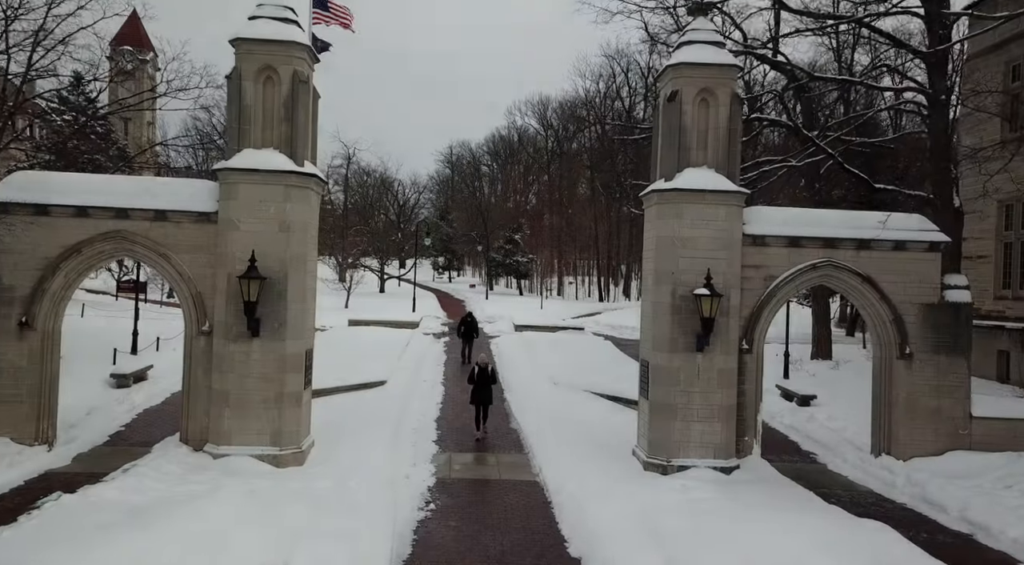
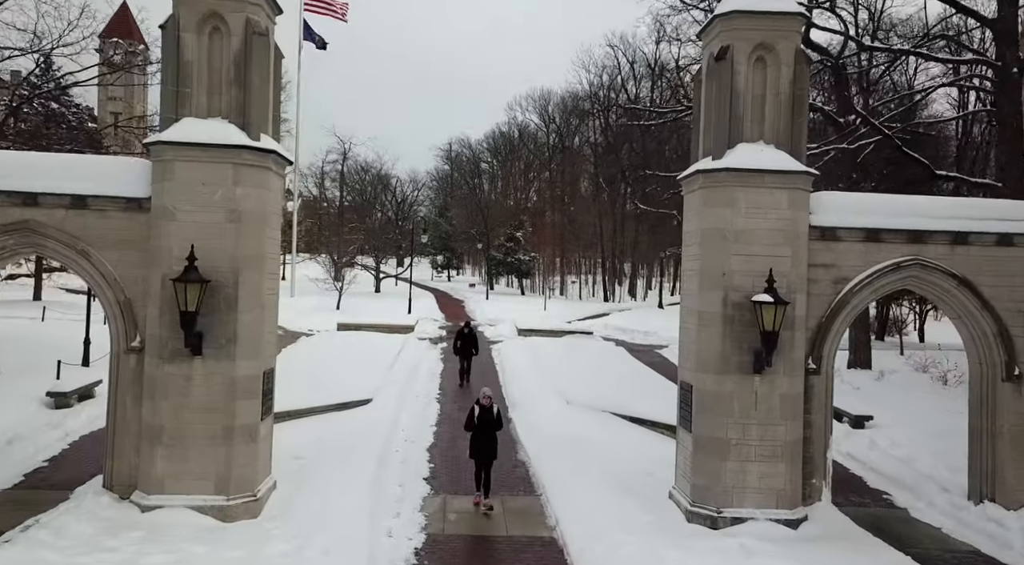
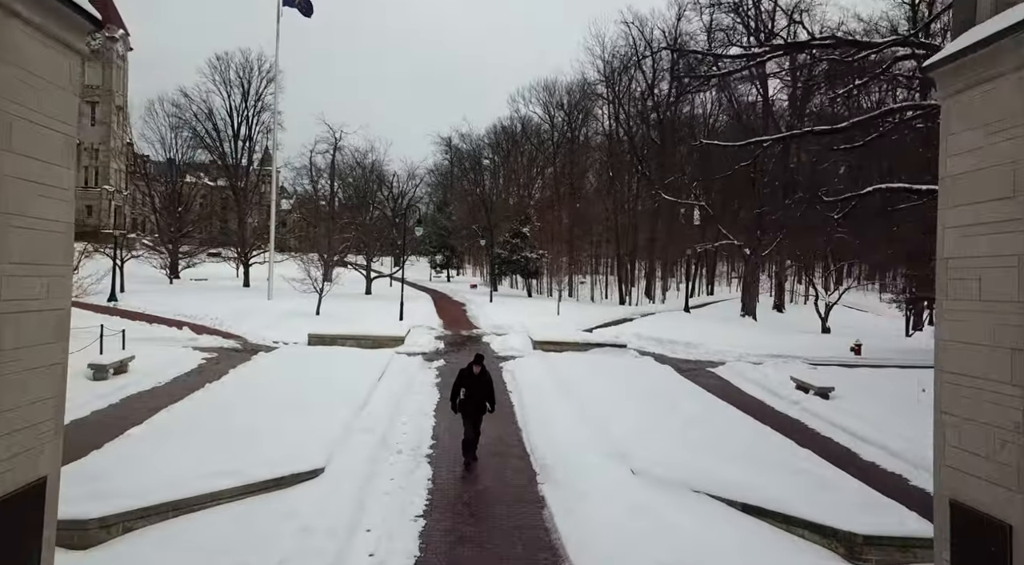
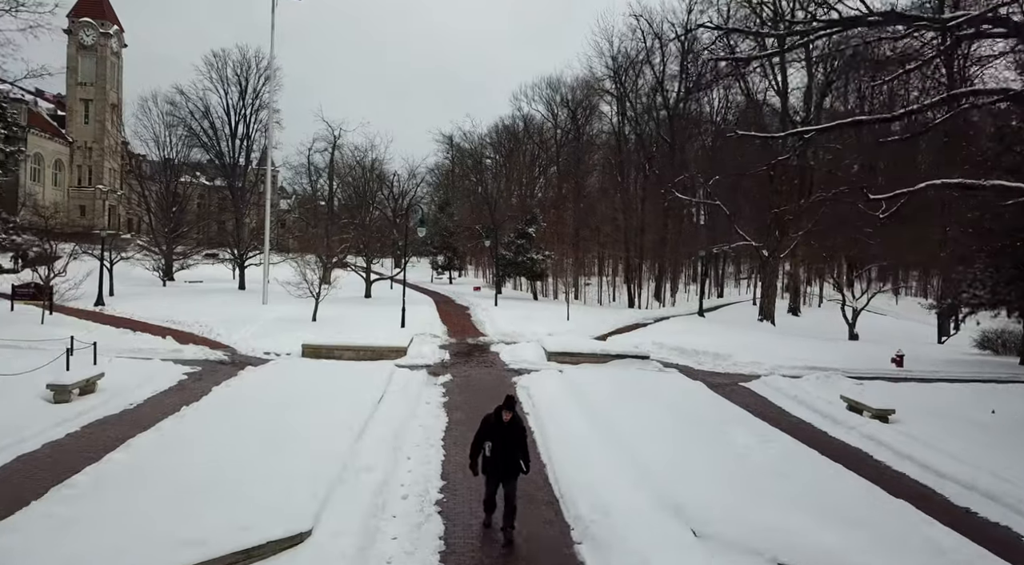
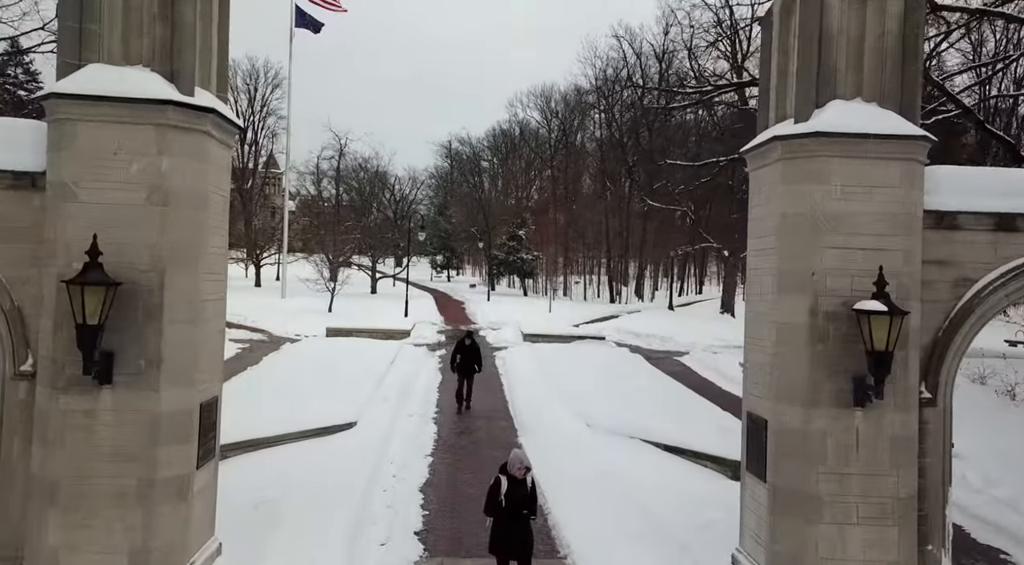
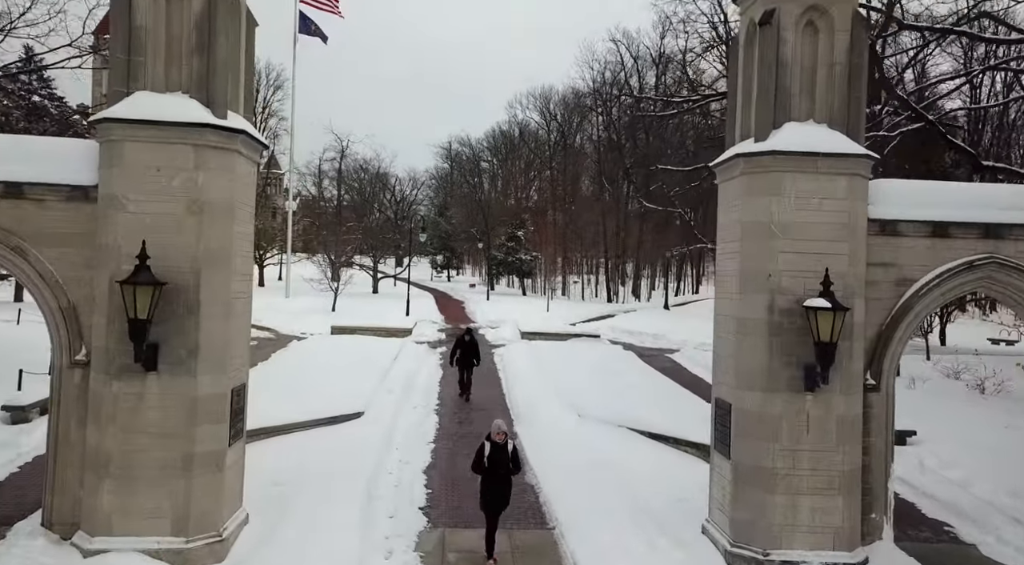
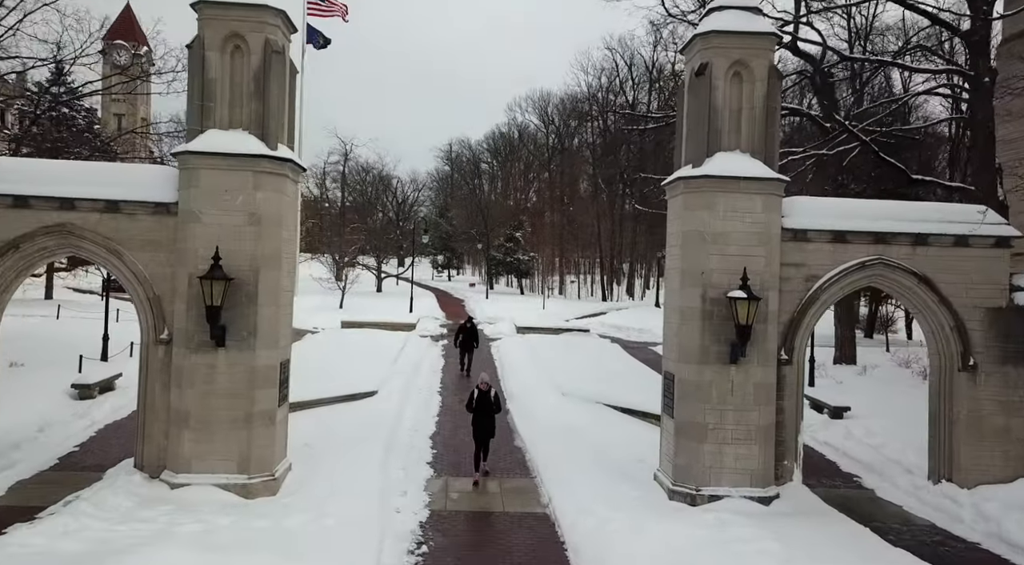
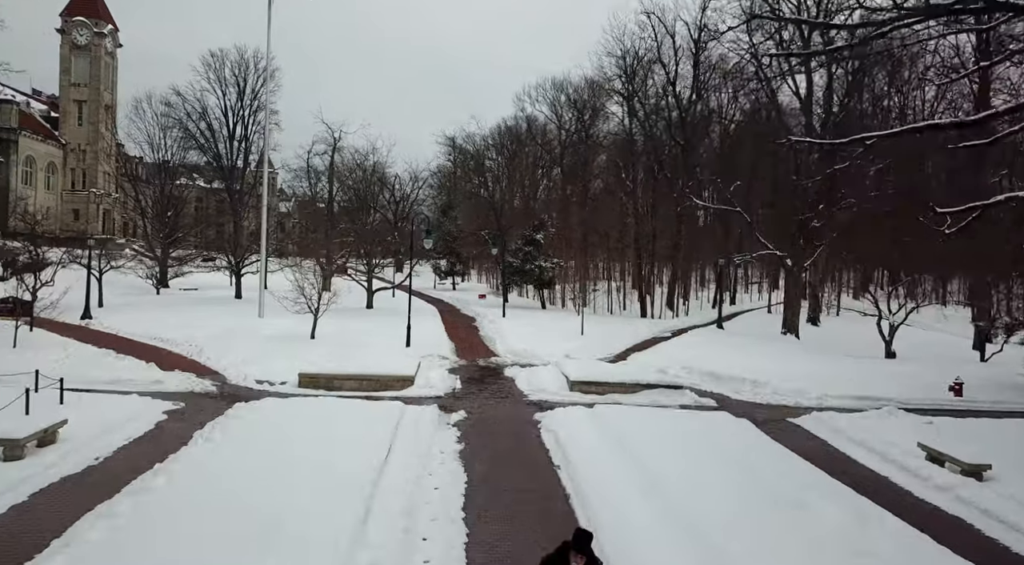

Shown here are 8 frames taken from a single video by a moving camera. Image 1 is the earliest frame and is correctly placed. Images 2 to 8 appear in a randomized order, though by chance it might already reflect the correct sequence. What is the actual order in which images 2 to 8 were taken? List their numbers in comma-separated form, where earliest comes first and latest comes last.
7, 2, 6, 5, 3, 4, 8
